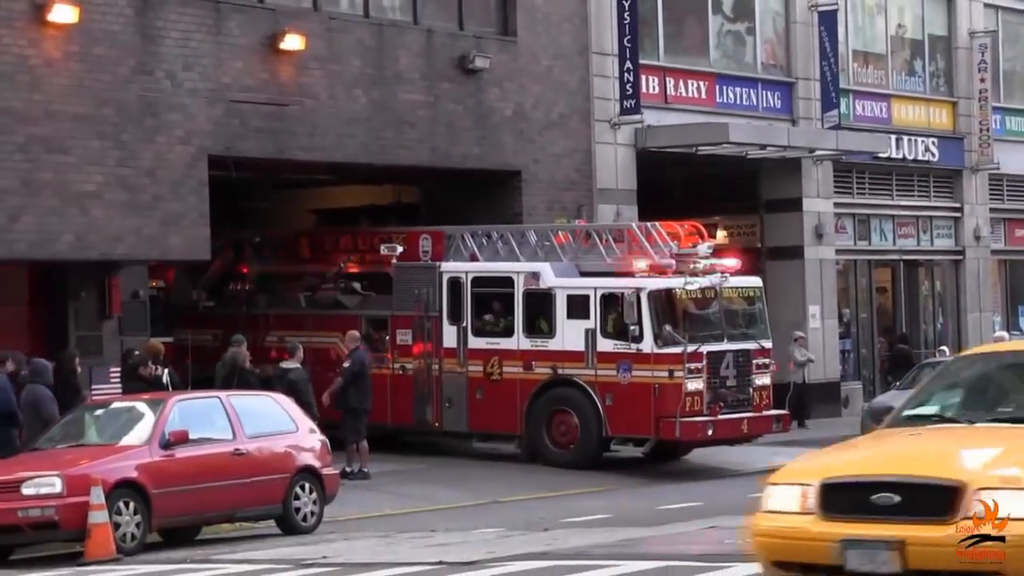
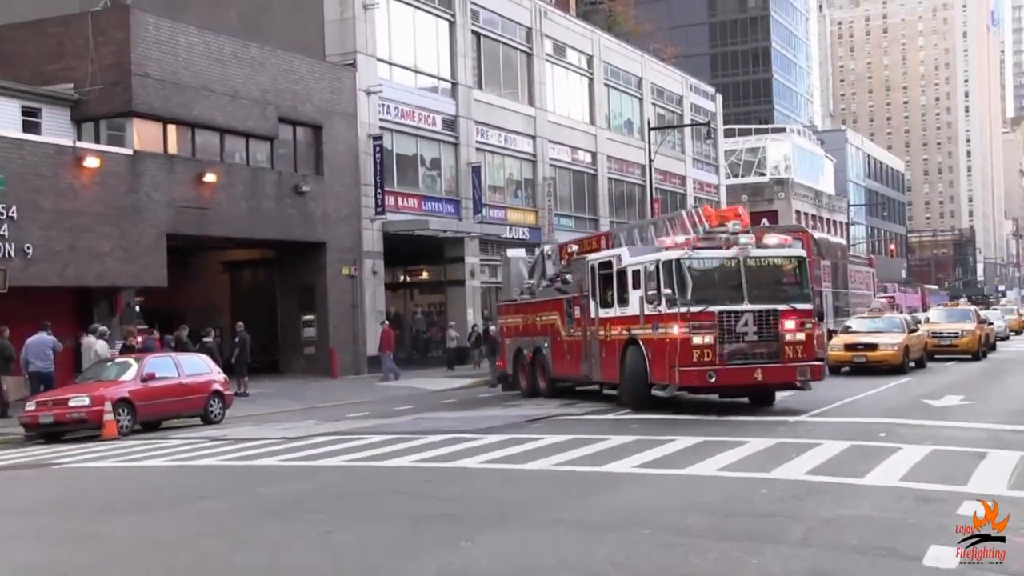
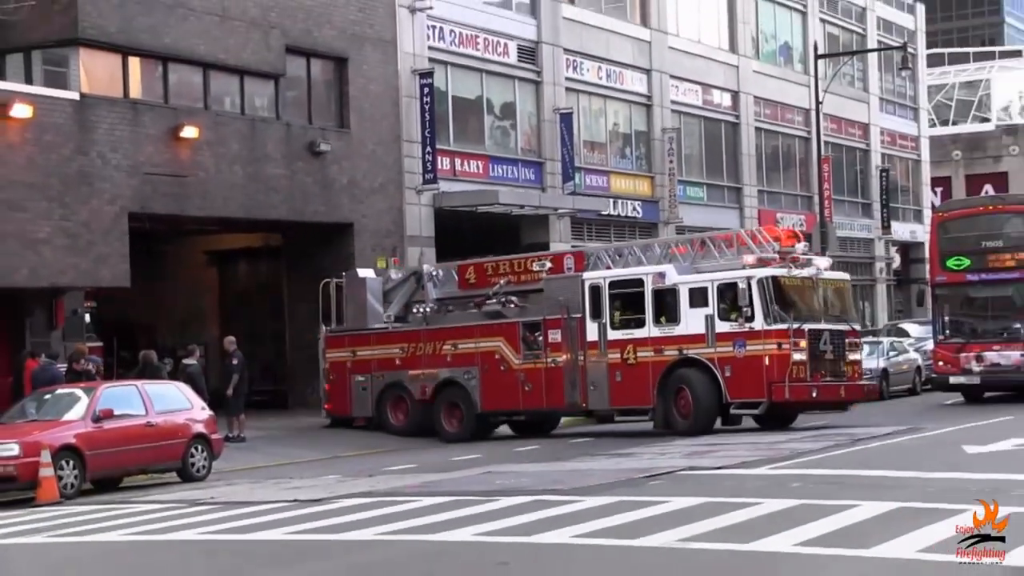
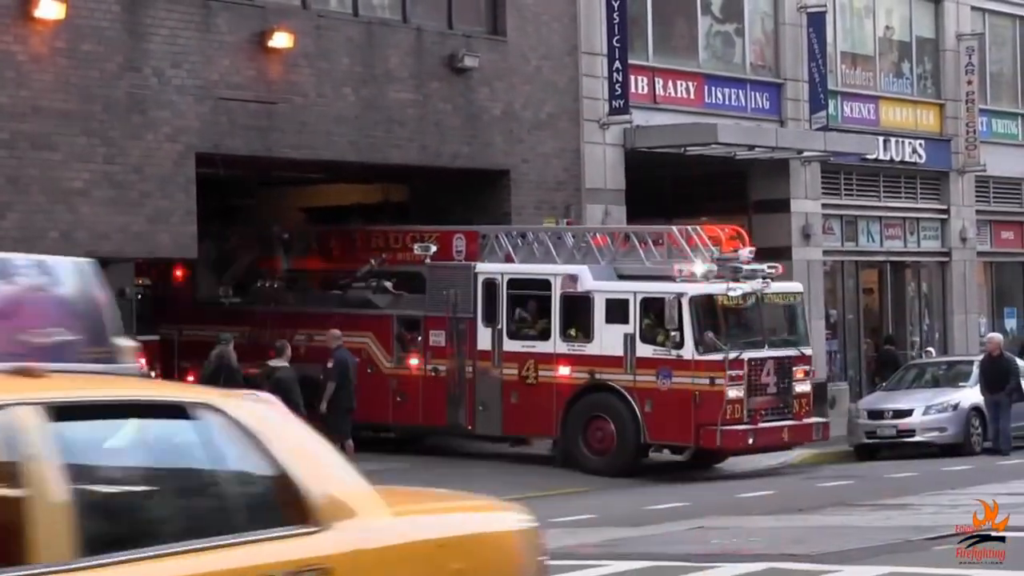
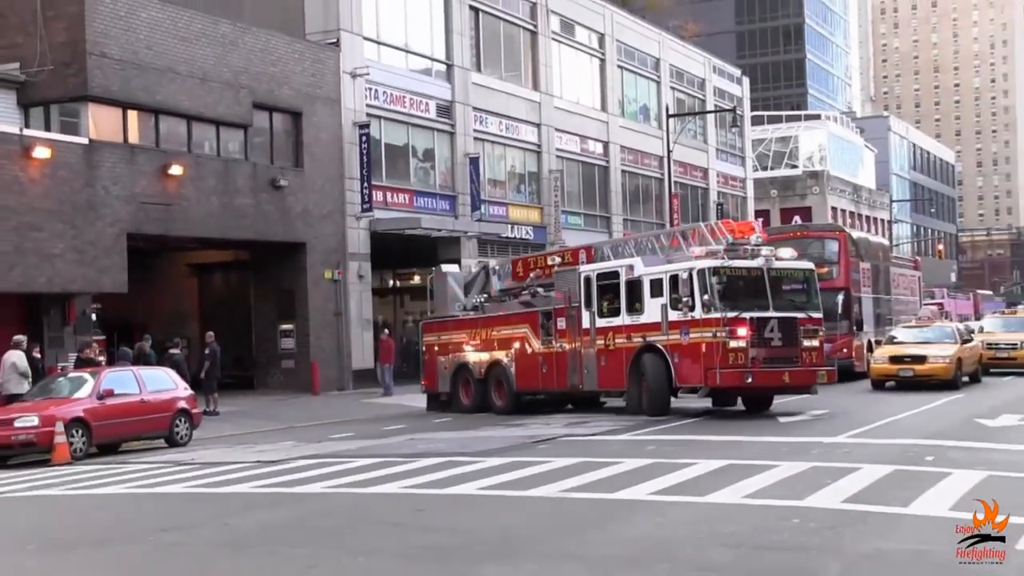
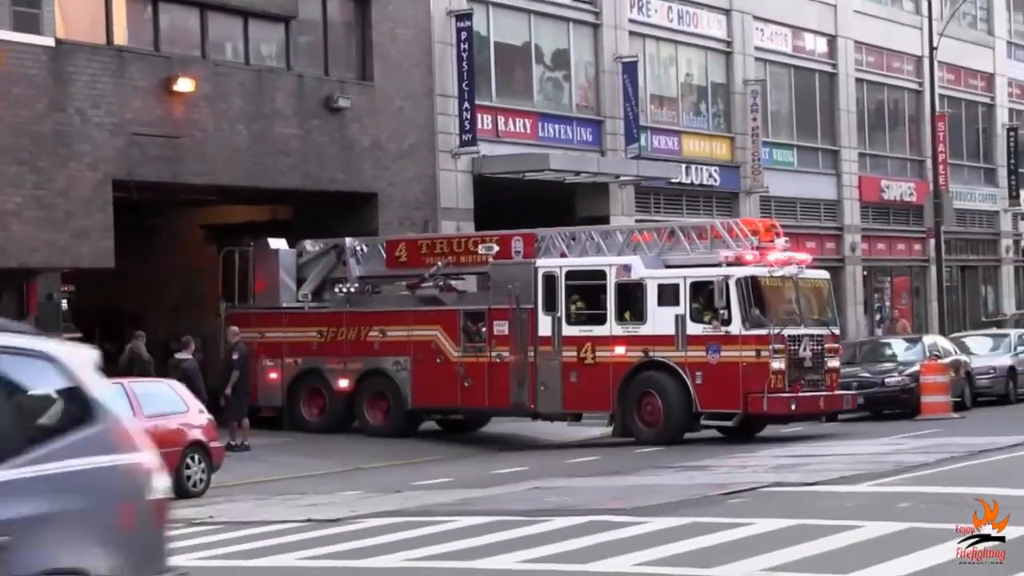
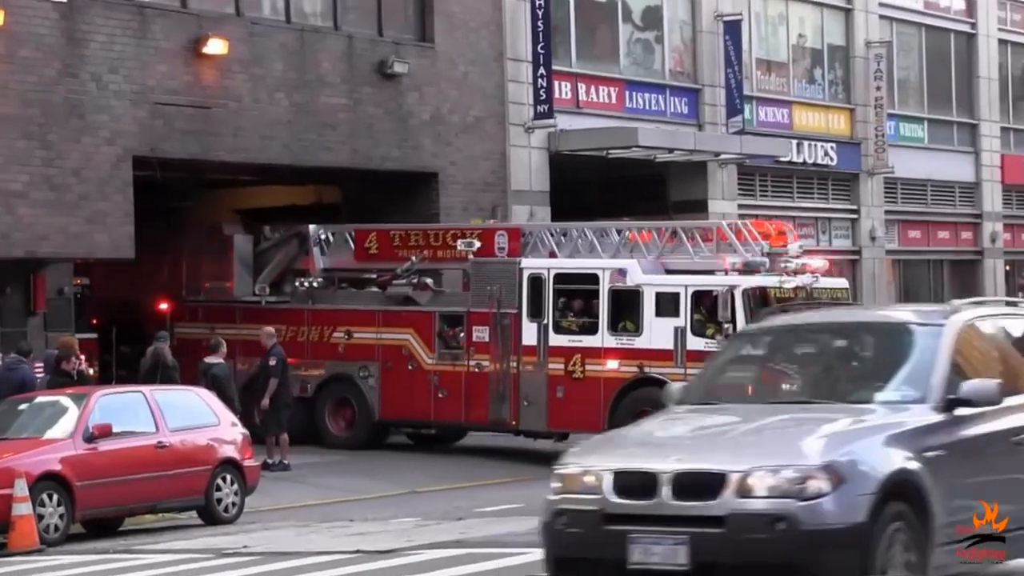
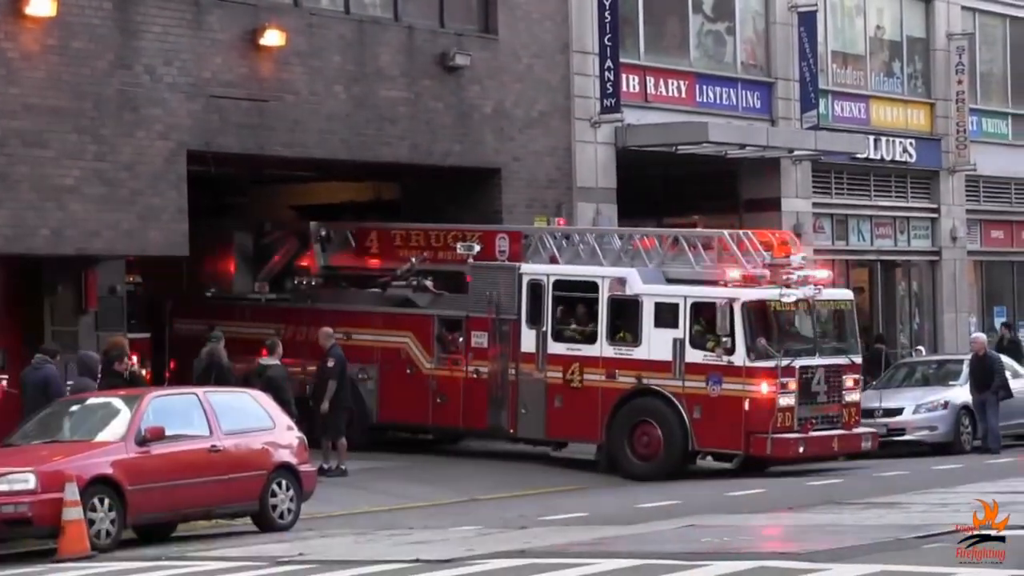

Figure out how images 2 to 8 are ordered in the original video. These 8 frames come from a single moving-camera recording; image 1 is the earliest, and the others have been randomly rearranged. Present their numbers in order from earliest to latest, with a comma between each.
4, 8, 7, 6, 3, 5, 2
